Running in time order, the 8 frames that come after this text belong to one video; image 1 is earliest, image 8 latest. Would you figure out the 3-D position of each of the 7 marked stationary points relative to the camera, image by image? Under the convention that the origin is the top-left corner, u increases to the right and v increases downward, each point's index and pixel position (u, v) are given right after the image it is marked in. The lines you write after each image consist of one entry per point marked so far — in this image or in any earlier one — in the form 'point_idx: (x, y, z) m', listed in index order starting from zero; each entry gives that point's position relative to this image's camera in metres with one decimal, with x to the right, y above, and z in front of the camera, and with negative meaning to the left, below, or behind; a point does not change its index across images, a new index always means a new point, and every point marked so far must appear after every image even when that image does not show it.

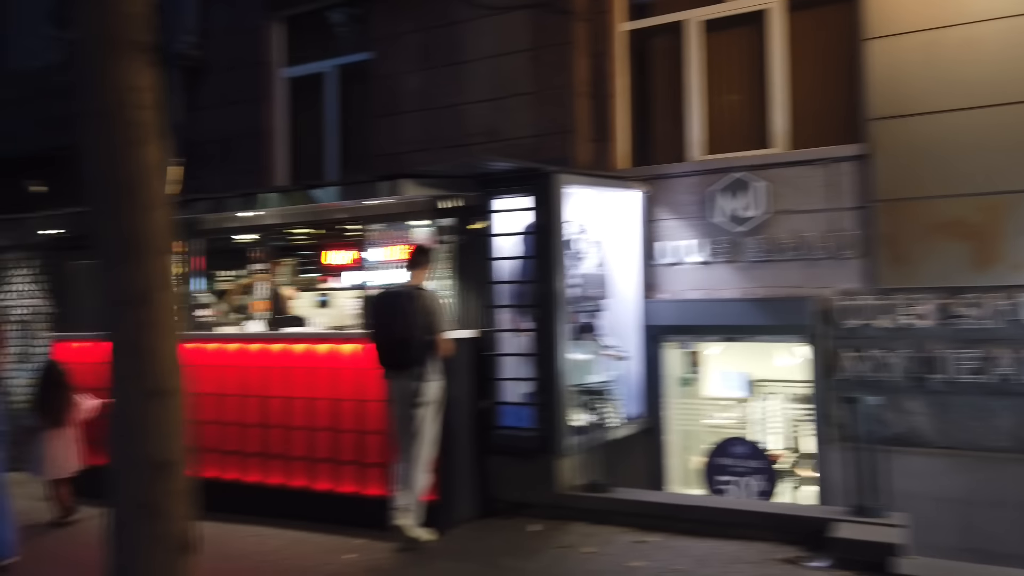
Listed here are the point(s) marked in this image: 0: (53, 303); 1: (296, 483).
0: (-4.8, -0.2, +8.0) m
1: (-1.7, -1.5, +5.9) m
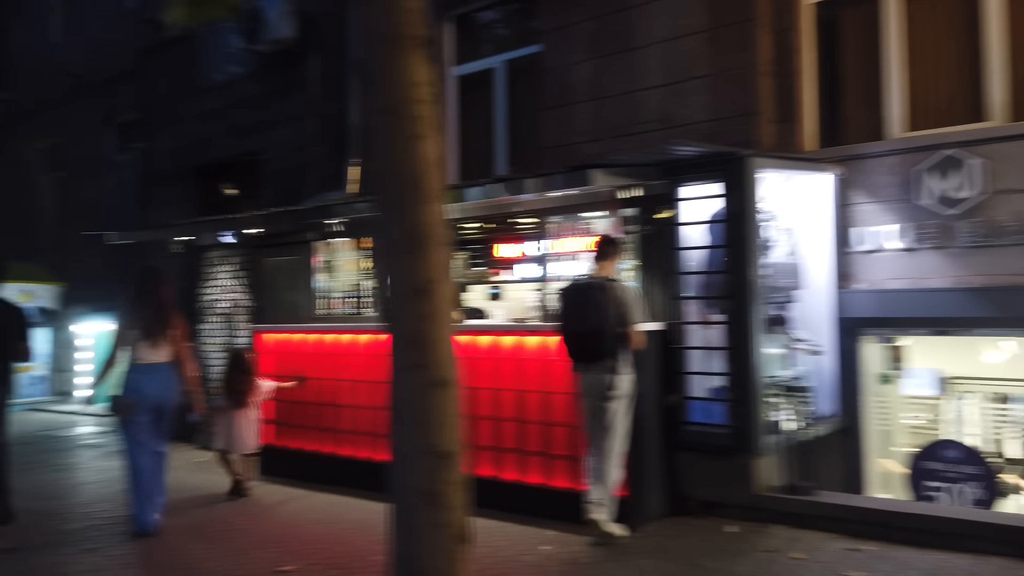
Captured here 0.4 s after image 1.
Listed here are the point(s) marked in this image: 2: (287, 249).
0: (-2.9, -0.1, +8.6) m
1: (-0.2, -1.5, +6.1) m
2: (-2.5, +0.4, +8.3) m
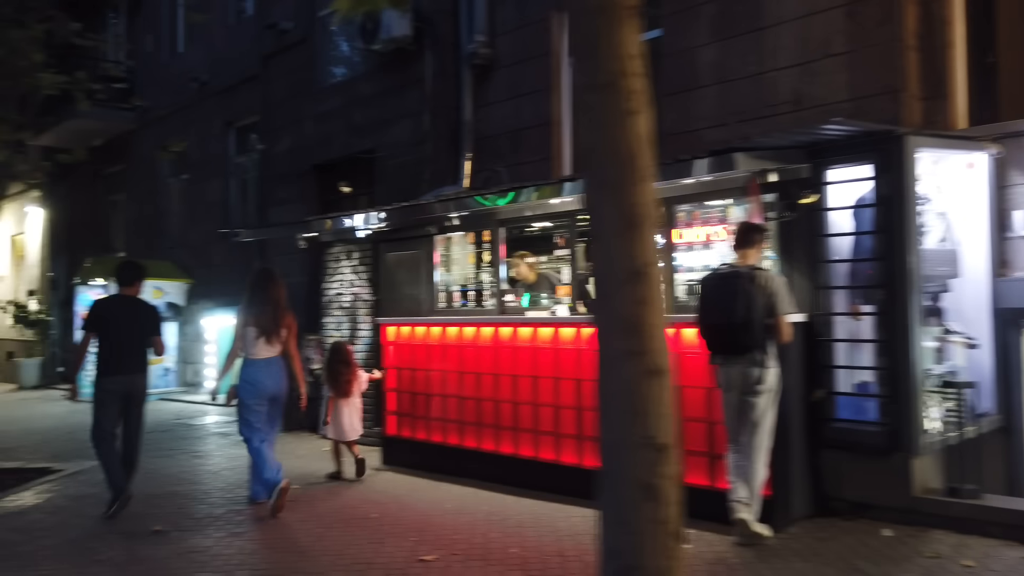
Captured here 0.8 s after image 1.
0: (-1.6, 0.0, +8.8) m
1: (+0.8, -1.4, +5.9) m
2: (-1.2, +0.5, +8.4) m
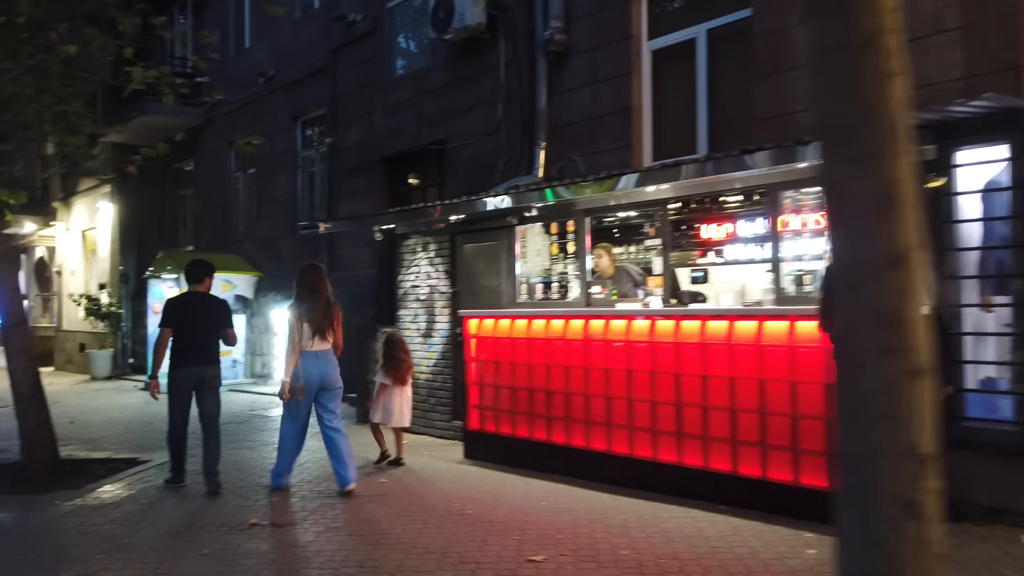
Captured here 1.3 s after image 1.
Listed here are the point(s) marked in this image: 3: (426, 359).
0: (-0.7, +0.1, +8.7) m
1: (+1.5, -1.3, +5.7) m
2: (-0.3, +0.6, +8.3) m
3: (-1.0, -0.8, +9.0) m
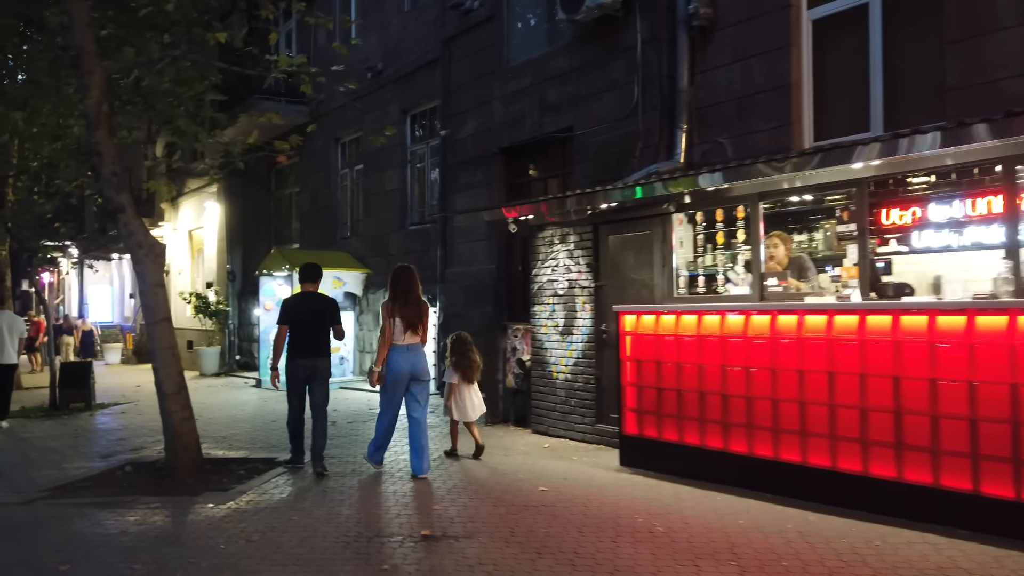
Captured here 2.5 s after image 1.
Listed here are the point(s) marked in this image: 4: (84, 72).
0: (+0.9, +0.1, +8.2) m
1: (+2.8, -1.3, +5.0) m
2: (+1.2, +0.6, +7.7) m
3: (+0.6, -0.8, +8.5) m
4: (-4.2, +2.1, +7.5) m
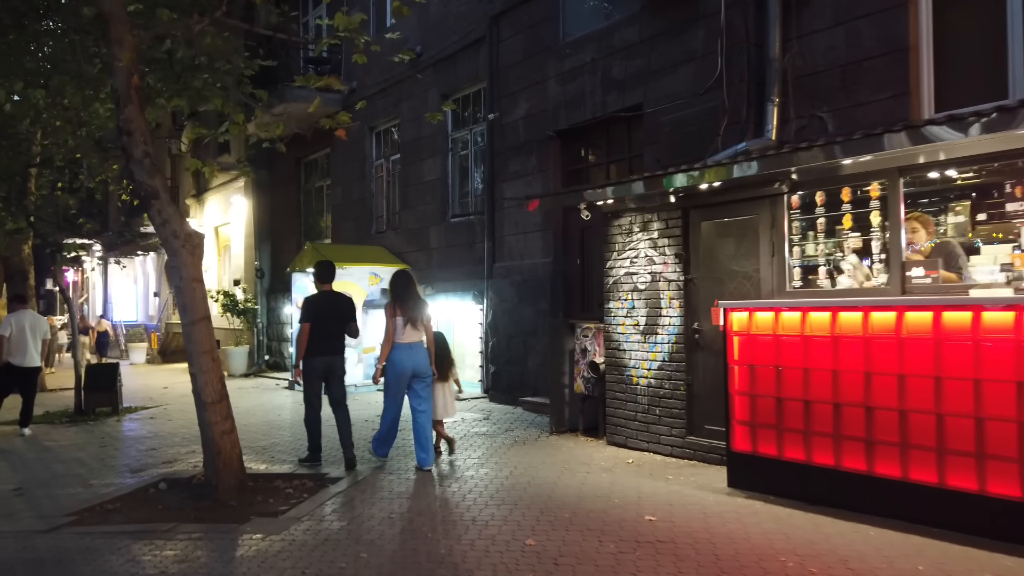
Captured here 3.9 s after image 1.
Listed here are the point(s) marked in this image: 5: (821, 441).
0: (+1.6, +0.2, +7.2) m
1: (+3.4, -1.2, +3.9) m
2: (+1.9, +0.7, +6.7) m
3: (+1.3, -0.7, +7.5) m
4: (-3.5, +2.1, +6.6) m
5: (+2.2, -1.1, +5.4) m
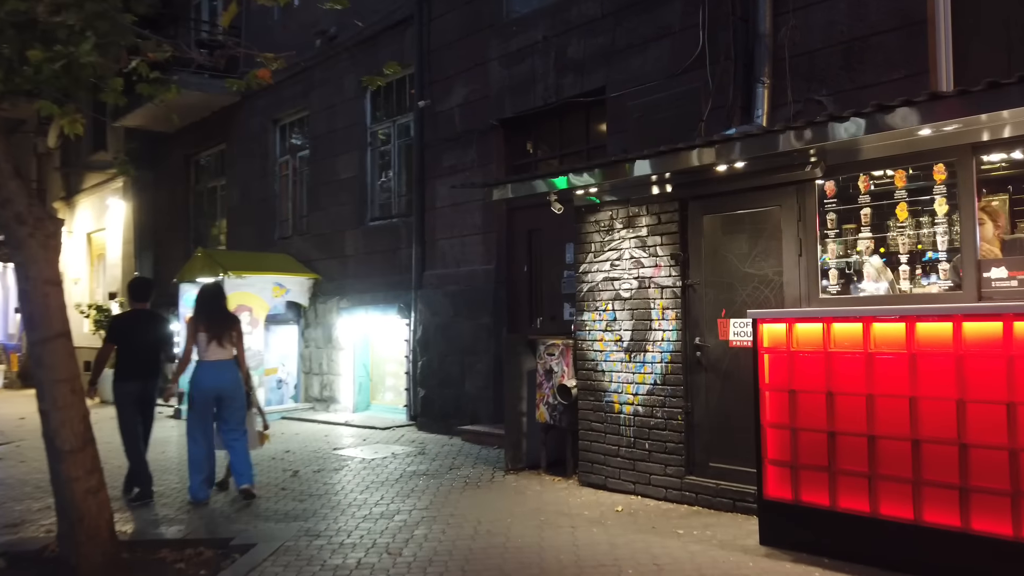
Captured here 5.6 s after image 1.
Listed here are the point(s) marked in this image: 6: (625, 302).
0: (+1.3, +0.1, +6.0) m
1: (+3.6, -1.2, +3.0) m
2: (+1.7, +0.6, +5.6) m
3: (+1.0, -0.8, +6.2) m
4: (-3.6, +2.1, +4.8) m
5: (+2.1, -1.1, +4.3) m
6: (+0.9, -0.1, +6.3) m
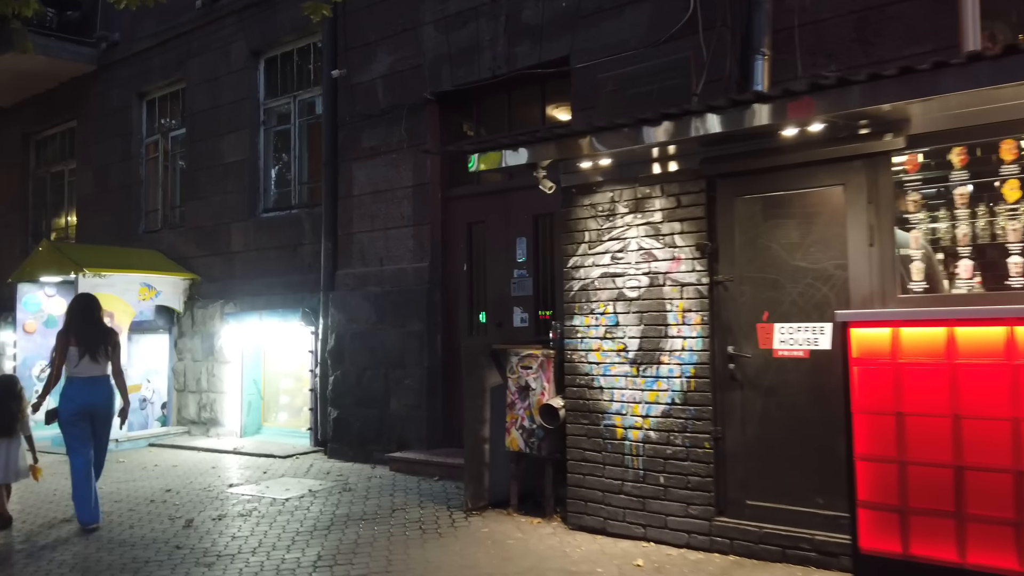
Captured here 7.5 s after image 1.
0: (+1.2, +0.1, +4.9) m
1: (+4.0, -1.2, +2.3) m
2: (+1.7, +0.7, +4.6) m
3: (+0.9, -0.8, +5.1) m
4: (-3.4, +2.2, +2.9) m
5: (+2.3, -1.1, +3.4) m
6: (+0.8, -0.1, +5.2) m
